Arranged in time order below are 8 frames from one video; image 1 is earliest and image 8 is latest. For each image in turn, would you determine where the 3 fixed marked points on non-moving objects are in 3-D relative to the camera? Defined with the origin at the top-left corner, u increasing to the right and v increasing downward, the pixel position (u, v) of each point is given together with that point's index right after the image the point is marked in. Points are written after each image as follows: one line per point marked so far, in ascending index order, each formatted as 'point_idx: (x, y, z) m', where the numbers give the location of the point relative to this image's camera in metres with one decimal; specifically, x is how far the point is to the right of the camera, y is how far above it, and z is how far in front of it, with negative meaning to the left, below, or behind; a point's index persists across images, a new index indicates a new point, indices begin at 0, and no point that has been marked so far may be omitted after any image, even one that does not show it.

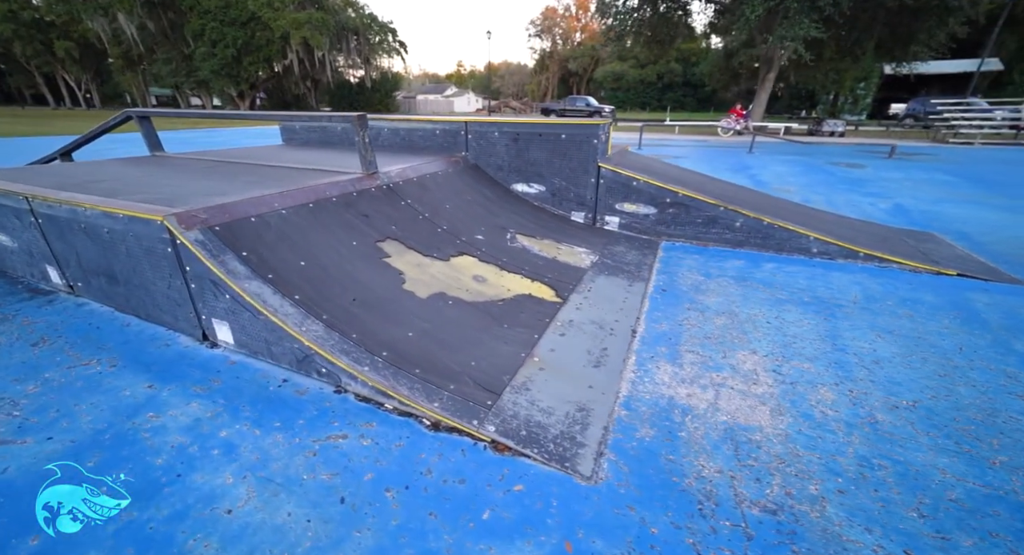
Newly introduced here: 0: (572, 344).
0: (+0.4, -0.4, +2.6) m
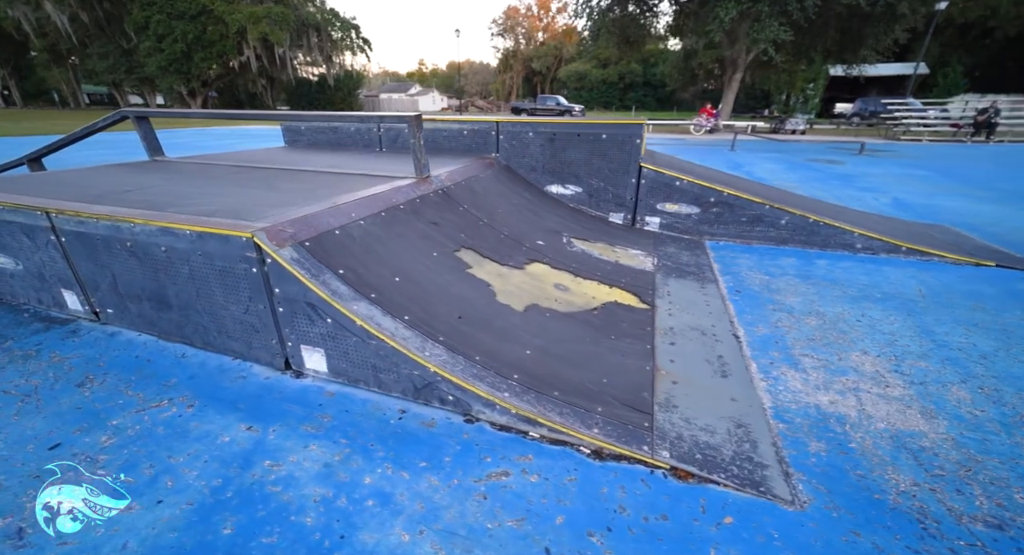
0: (+1.0, -0.4, +2.5) m
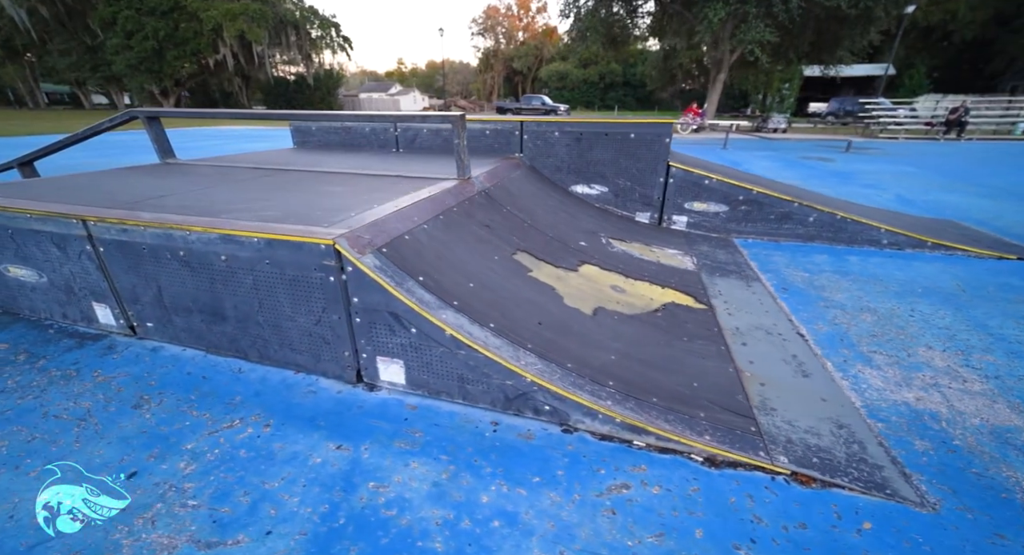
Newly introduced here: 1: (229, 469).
0: (+1.4, -0.4, +2.5) m
1: (-1.1, -0.8, +1.8) m
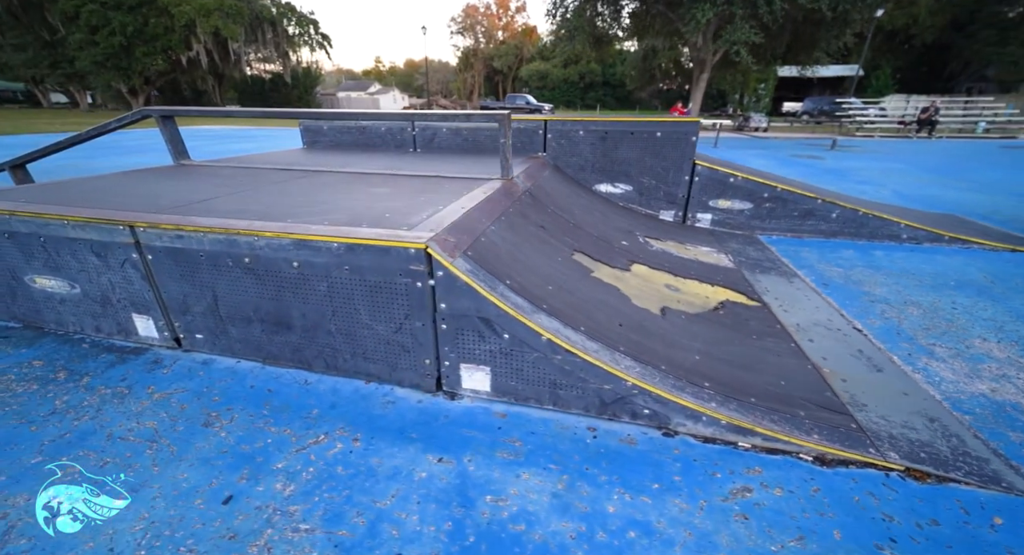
0: (+1.8, -0.4, +2.6) m
1: (-0.7, -0.8, +1.7) m
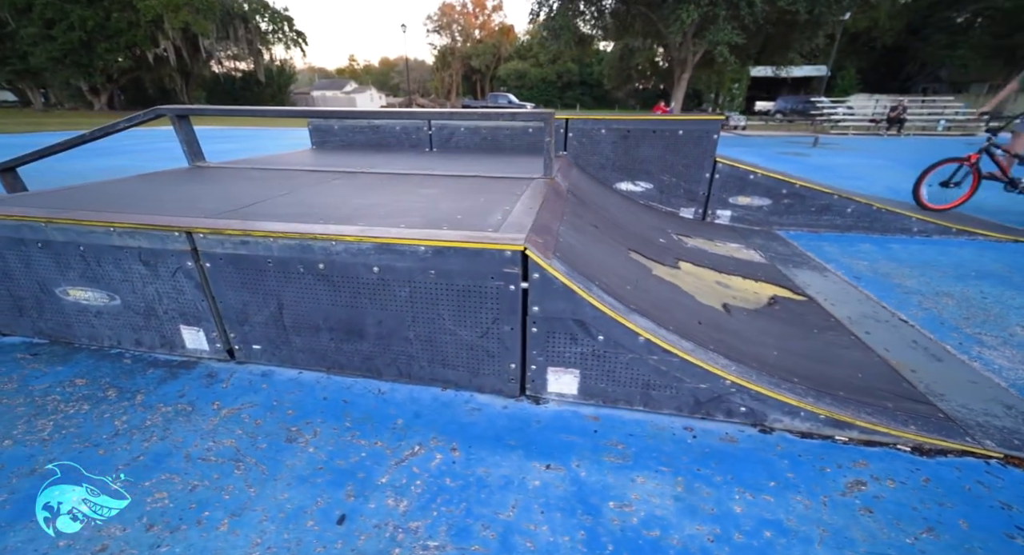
0: (+2.2, -0.4, +2.6) m
1: (-0.2, -0.8, +1.6) m
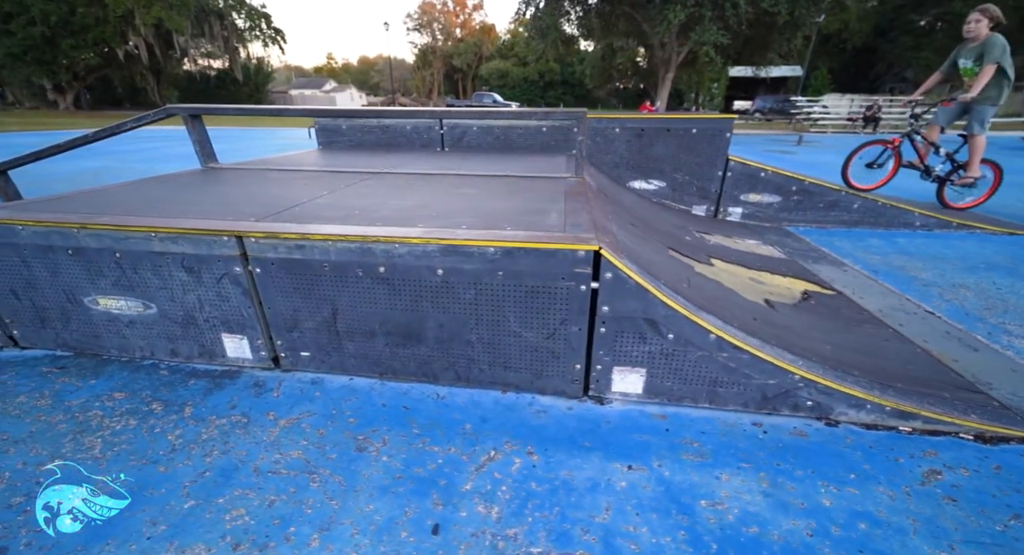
0: (+2.5, -0.3, +2.7) m
1: (+0.1, -0.8, +1.6) m
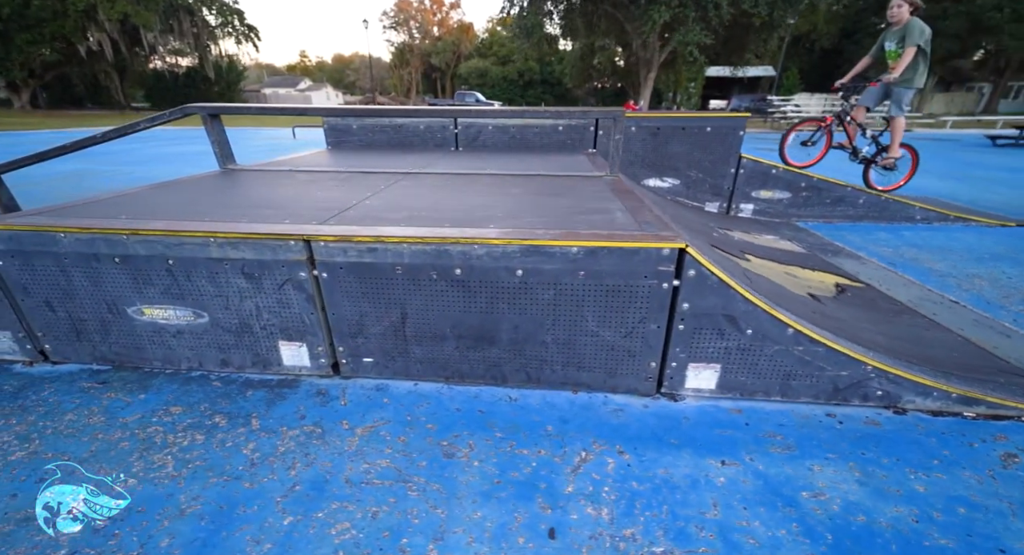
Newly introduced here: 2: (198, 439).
0: (+2.8, -0.3, +2.8) m
1: (+0.5, -0.8, +1.6) m
2: (-1.3, -0.7, +1.9) m
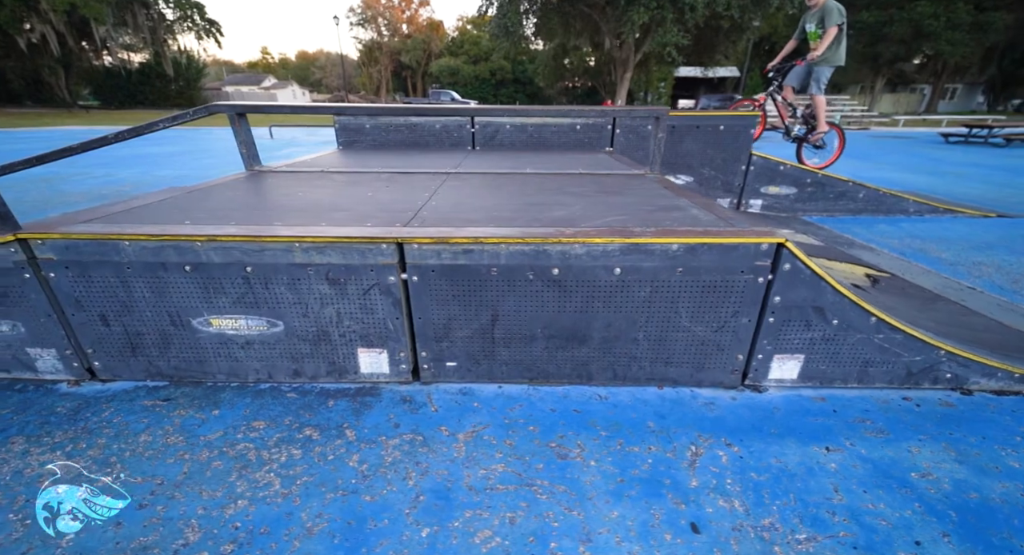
0: (+3.1, -0.2, +3.0) m
1: (+0.9, -0.8, +1.6) m
2: (-0.9, -0.7, +1.8) m
